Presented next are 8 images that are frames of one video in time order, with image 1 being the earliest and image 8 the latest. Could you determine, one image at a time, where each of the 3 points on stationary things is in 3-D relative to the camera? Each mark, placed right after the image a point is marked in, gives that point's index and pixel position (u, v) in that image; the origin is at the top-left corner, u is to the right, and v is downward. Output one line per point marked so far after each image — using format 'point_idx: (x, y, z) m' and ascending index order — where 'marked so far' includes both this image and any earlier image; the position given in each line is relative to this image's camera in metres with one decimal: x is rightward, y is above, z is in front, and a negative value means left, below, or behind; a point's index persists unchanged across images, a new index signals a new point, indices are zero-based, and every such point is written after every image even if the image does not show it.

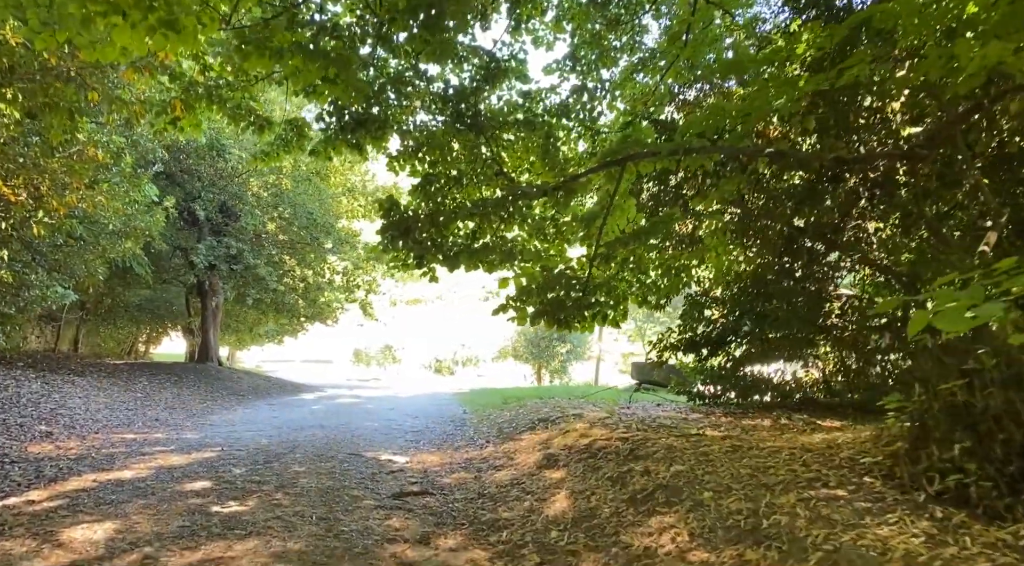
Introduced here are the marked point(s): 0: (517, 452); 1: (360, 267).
0: (0.0, -1.6, +7.5) m
1: (-3.4, +0.4, +18.1) m
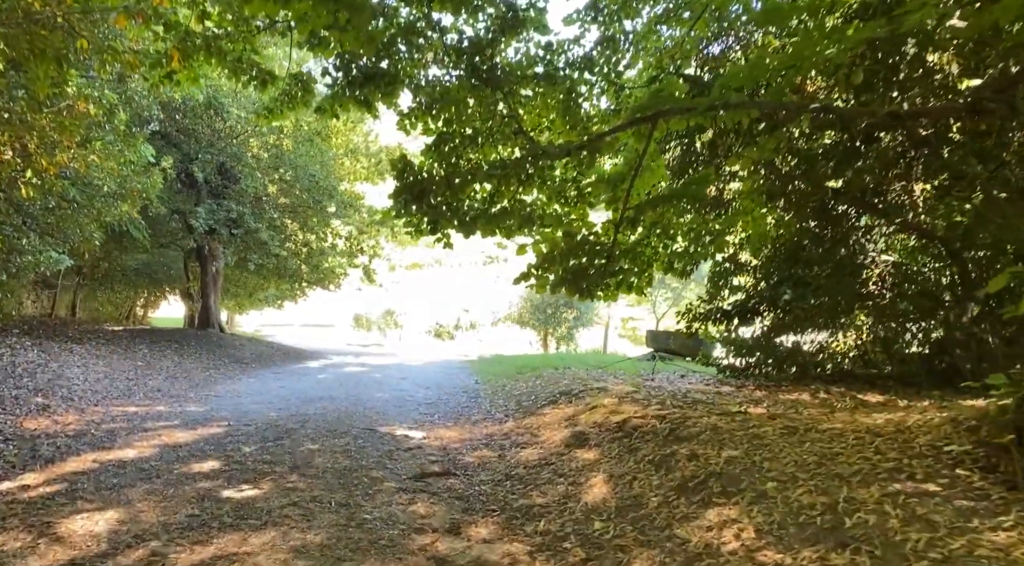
0: (+0.3, -1.3, +7.1) m
1: (-3.2, +1.1, +17.6) m
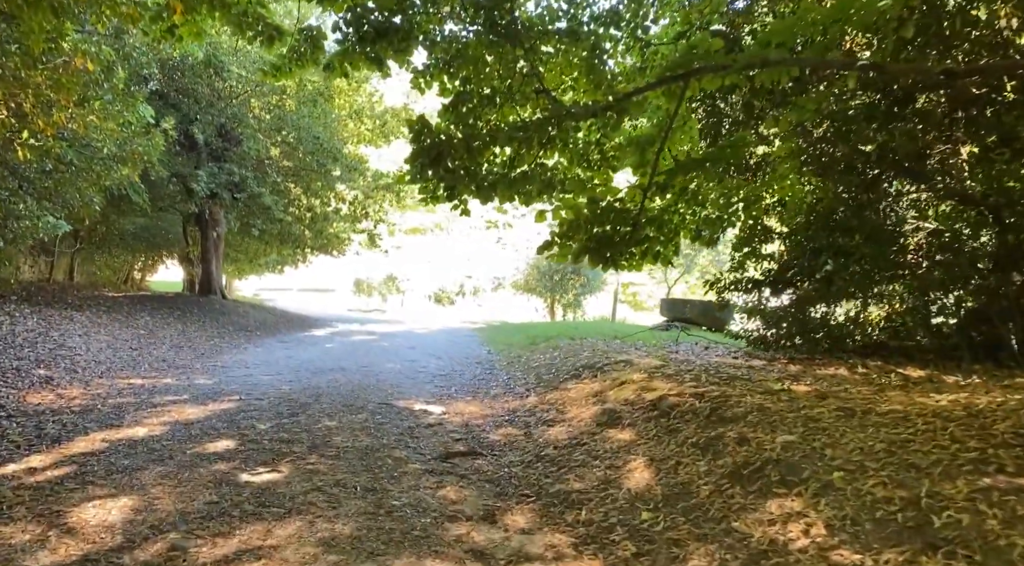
0: (+0.5, -1.0, +6.8) m
1: (-3.0, +1.9, +17.2) m
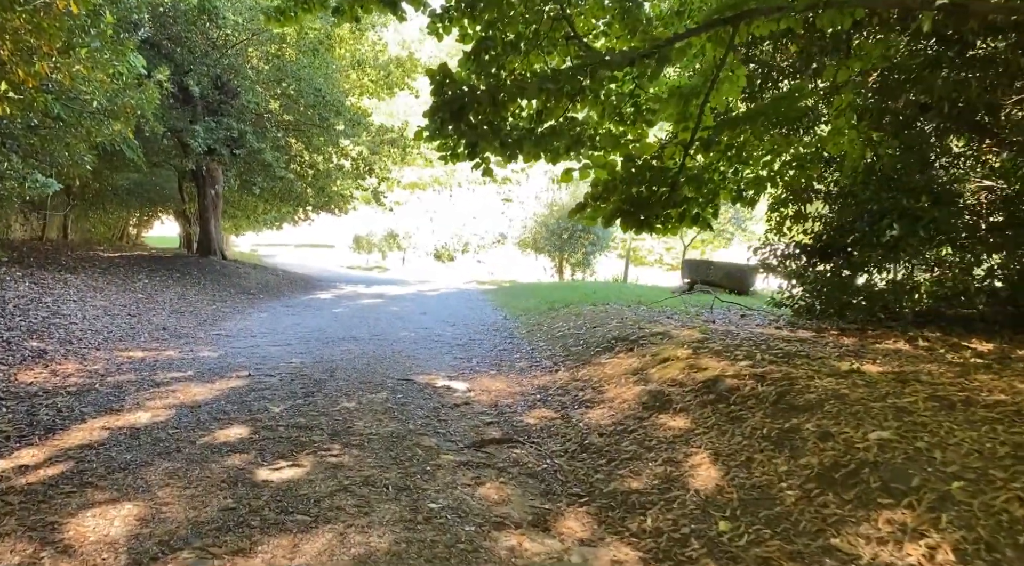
0: (+0.7, -0.8, +6.3) m
1: (-2.8, +2.7, +16.5) m
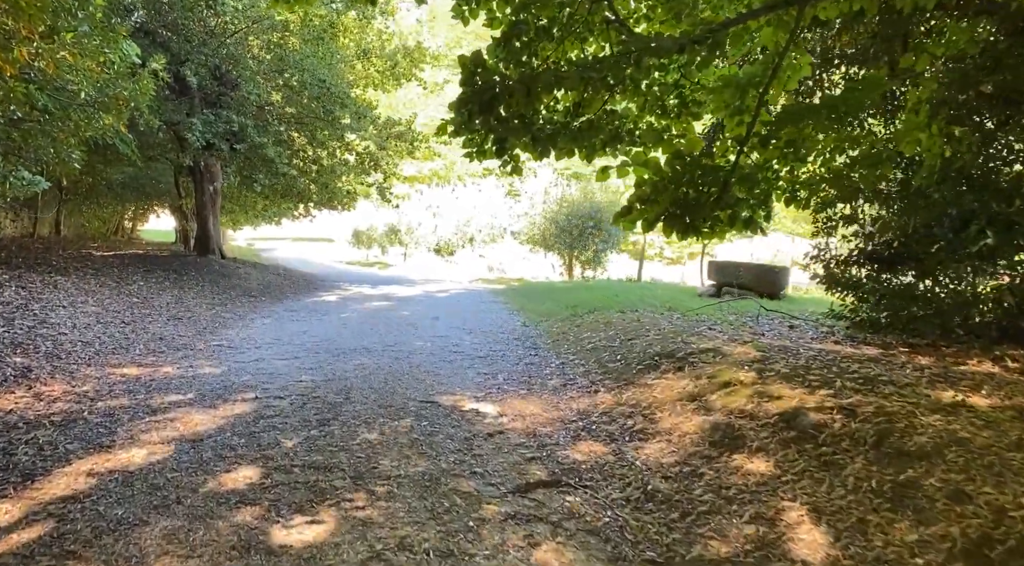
0: (+1.0, -0.9, +5.6) m
1: (-2.6, +2.7, +15.7) m
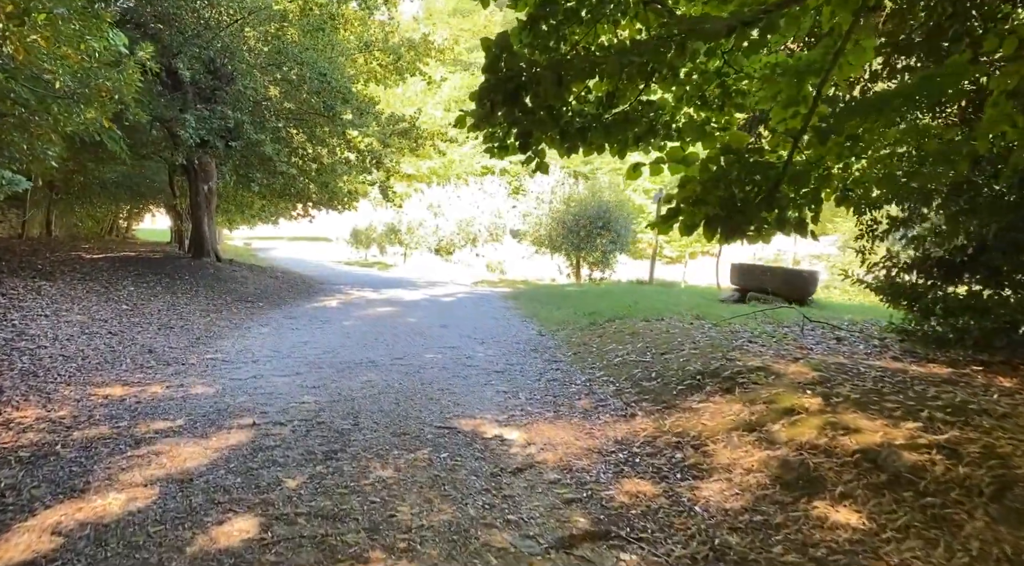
0: (+1.2, -1.0, +4.9) m
1: (-2.4, +2.6, +15.1) m
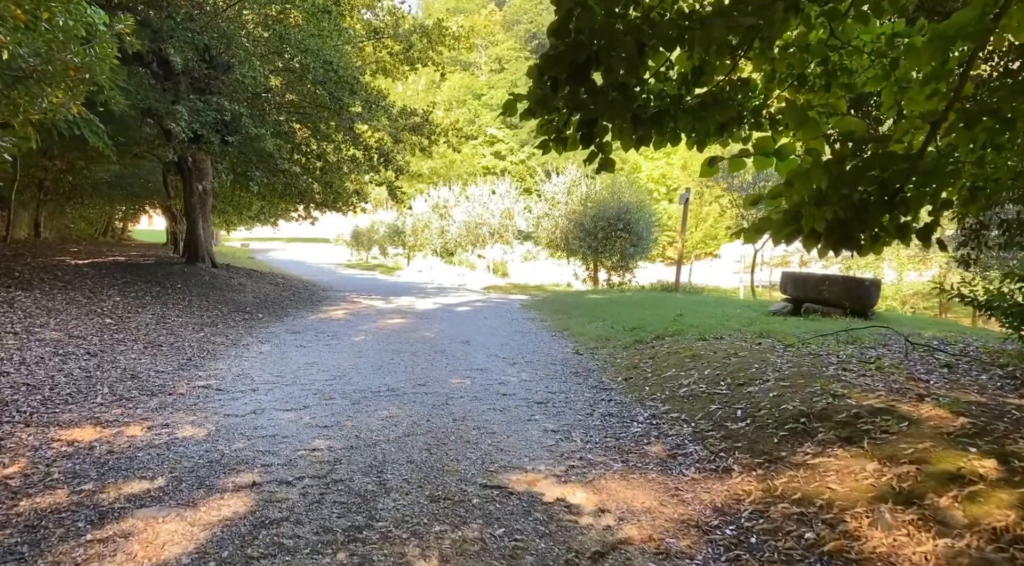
0: (+1.6, -1.1, +3.8) m
1: (-2.1, +2.5, +13.9) m
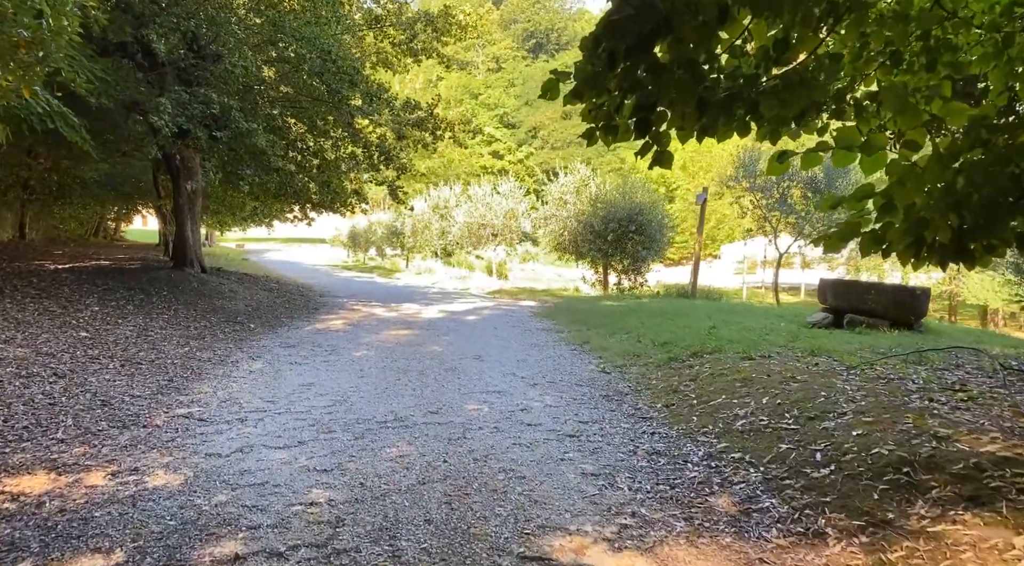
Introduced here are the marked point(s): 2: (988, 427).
0: (+1.8, -1.2, +2.9) m
1: (-1.9, +2.4, +13.0) m
2: (+2.6, -0.8, +4.5) m
